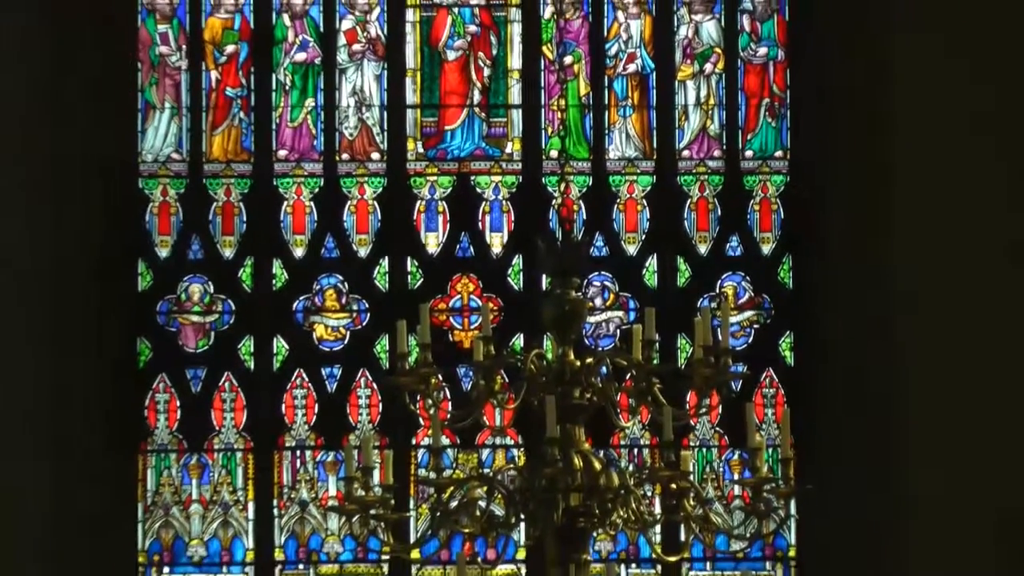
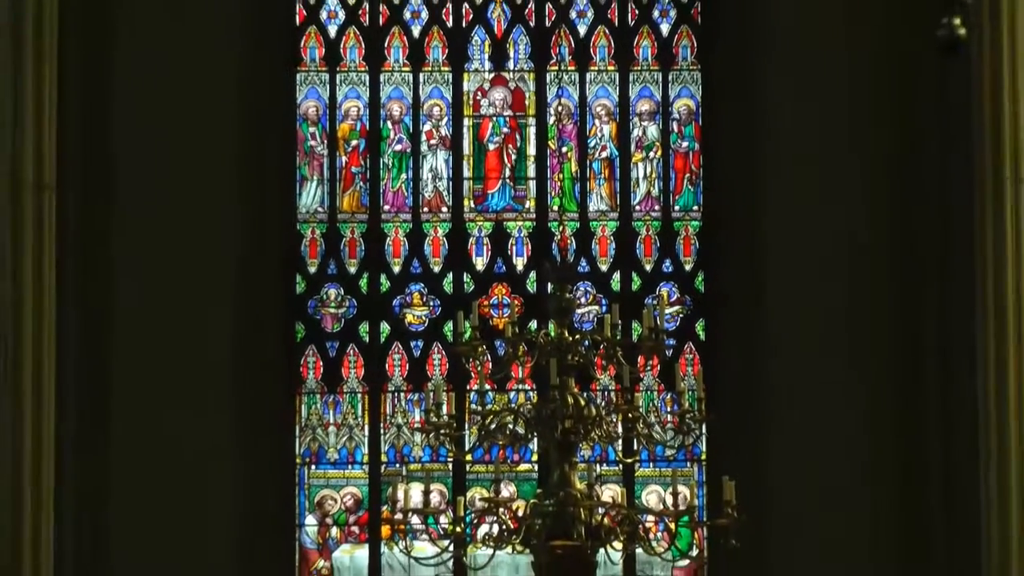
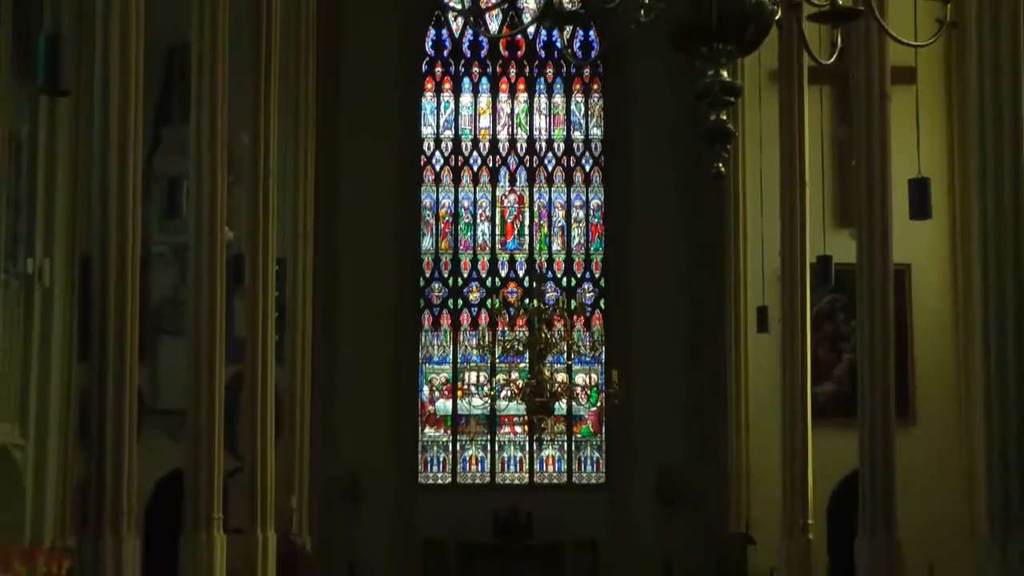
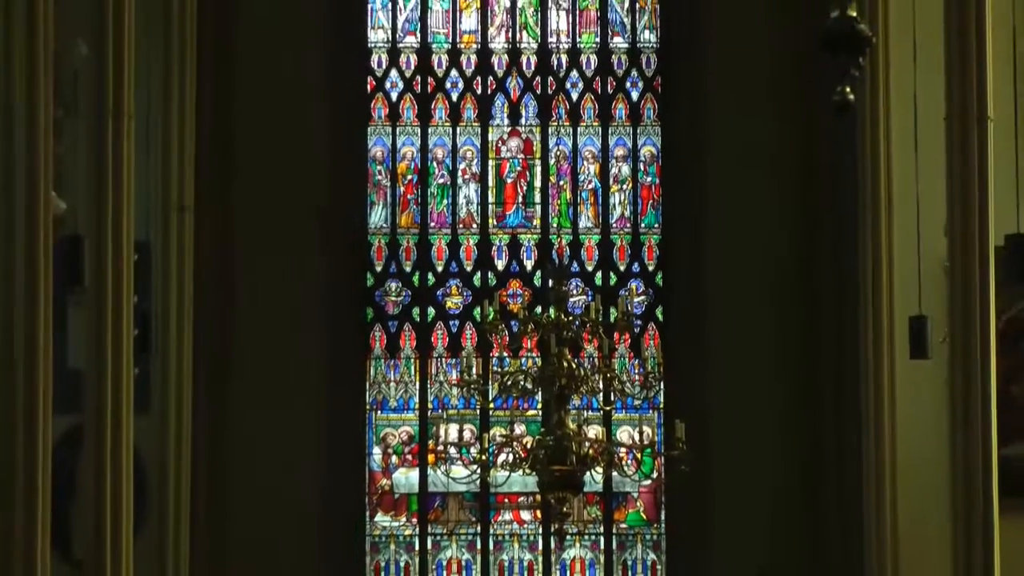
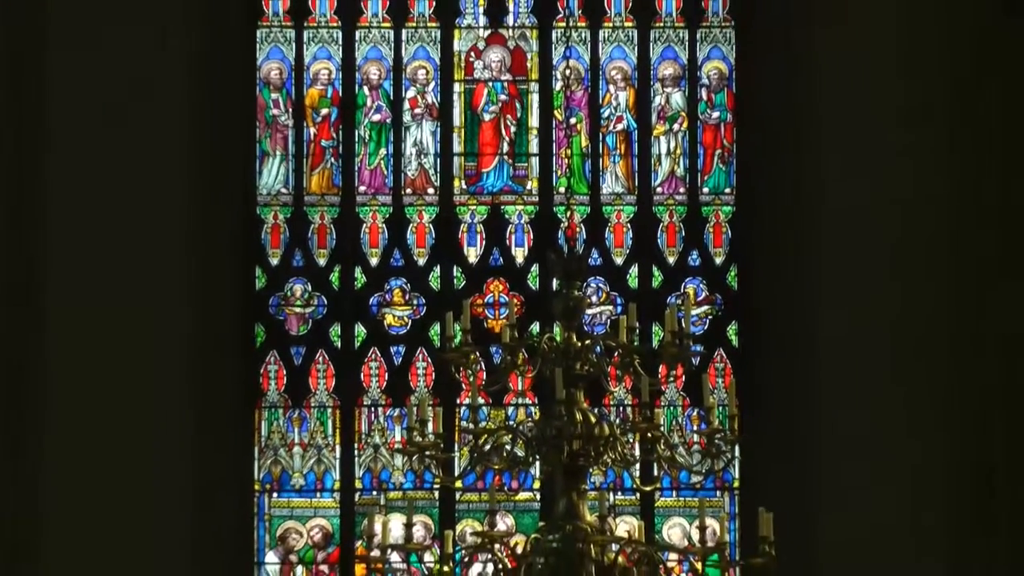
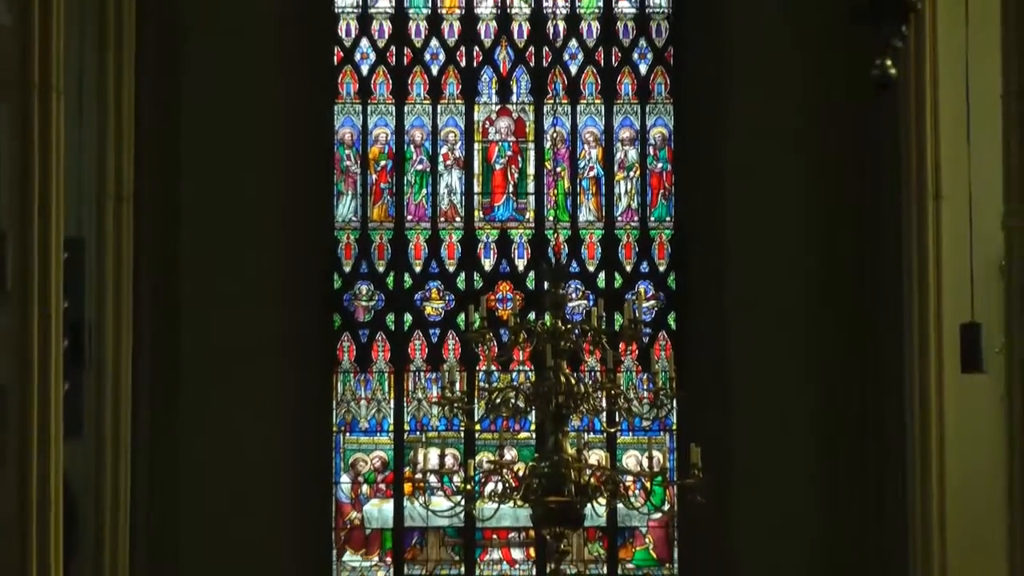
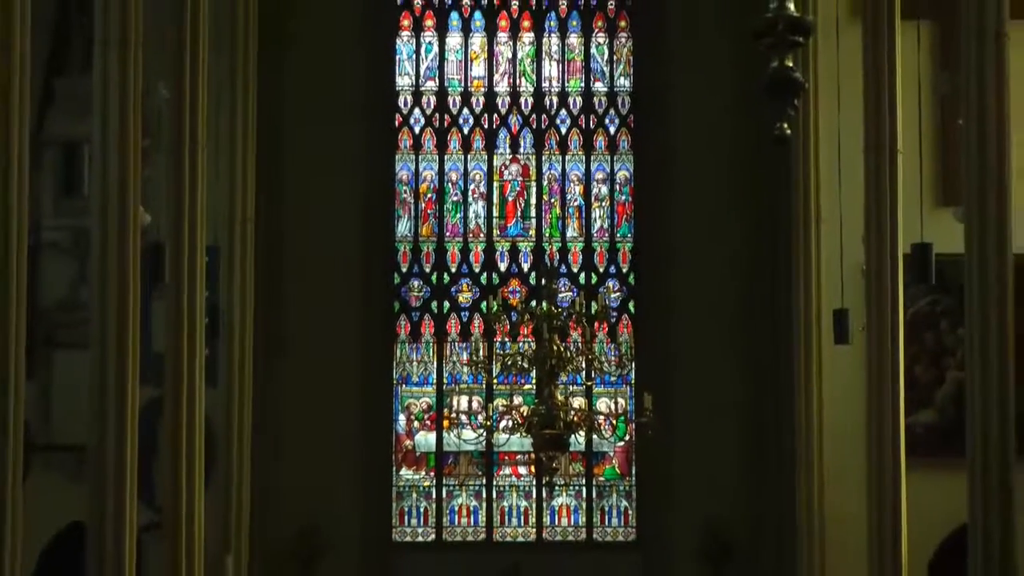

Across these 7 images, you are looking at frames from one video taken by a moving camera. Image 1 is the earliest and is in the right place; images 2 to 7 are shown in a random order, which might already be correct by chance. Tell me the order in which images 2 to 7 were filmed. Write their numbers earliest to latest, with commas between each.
5, 2, 6, 4, 7, 3
